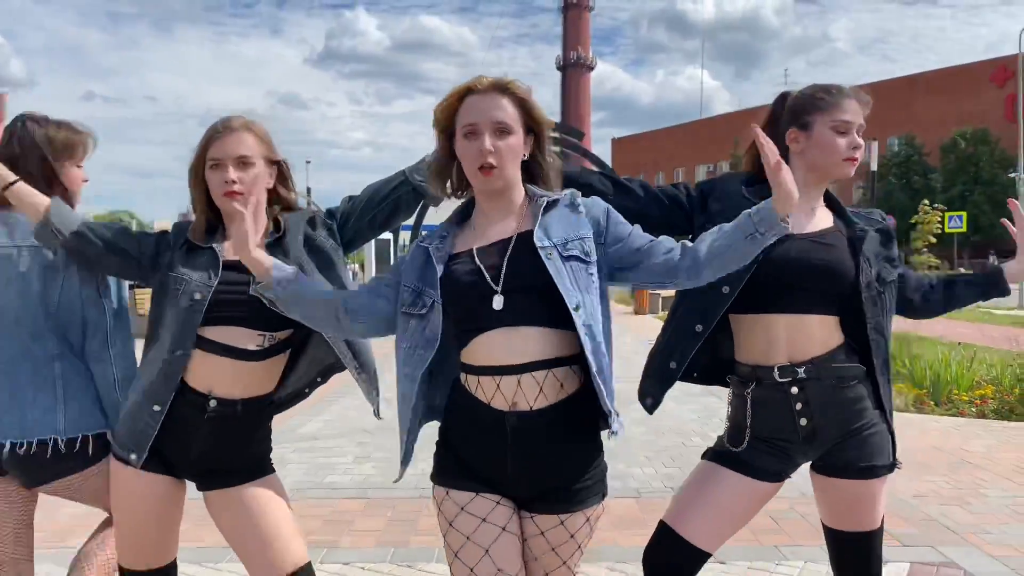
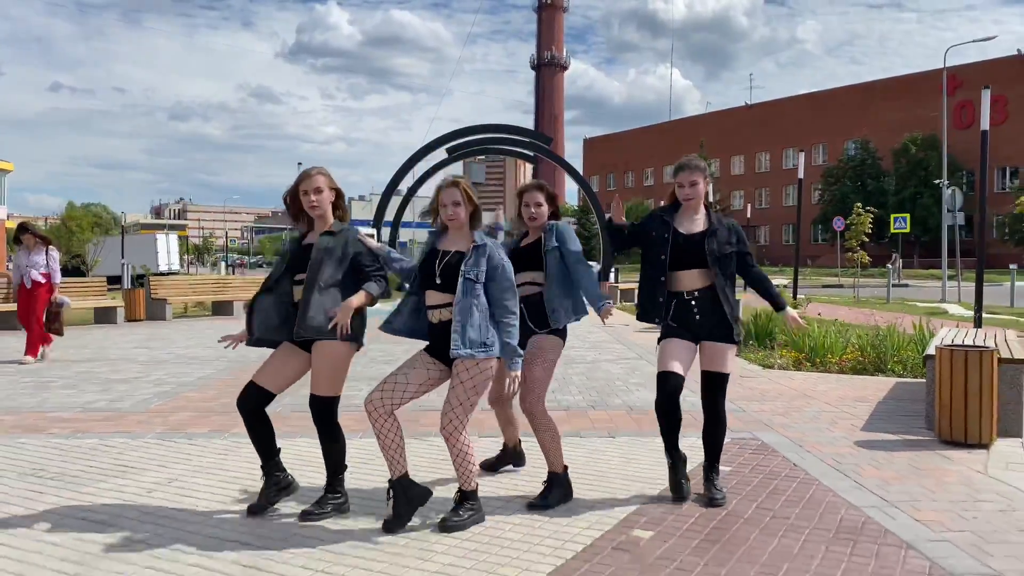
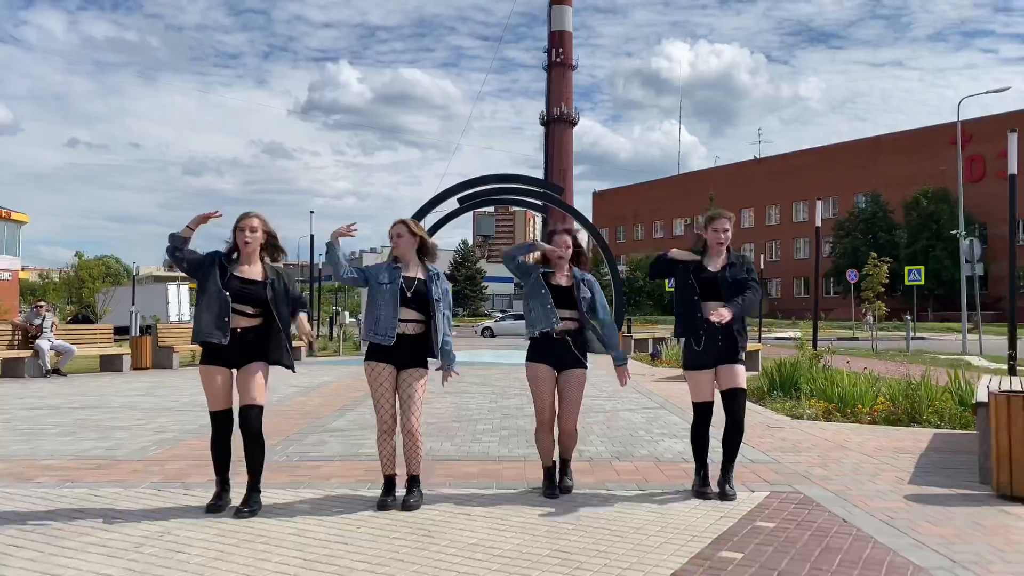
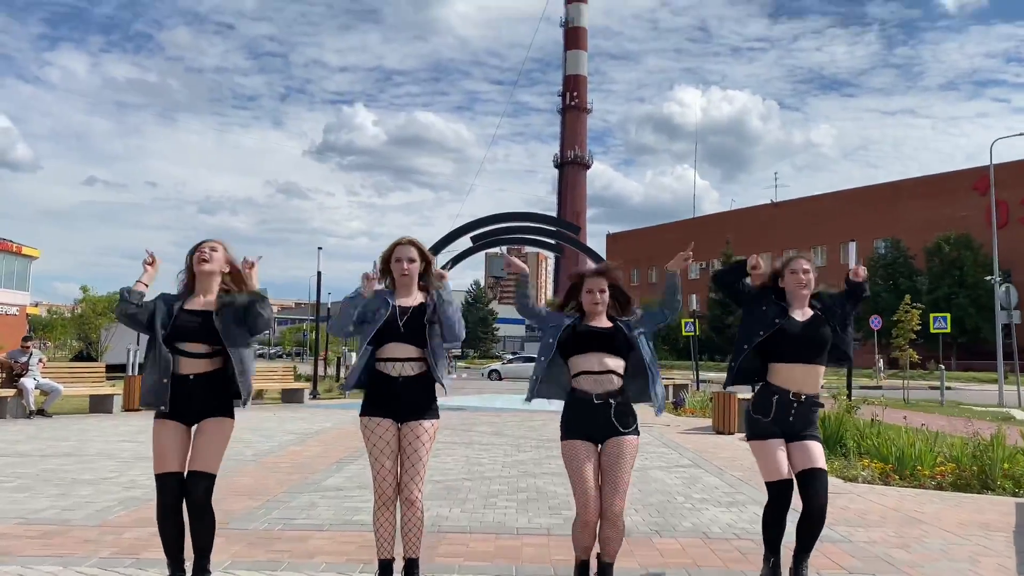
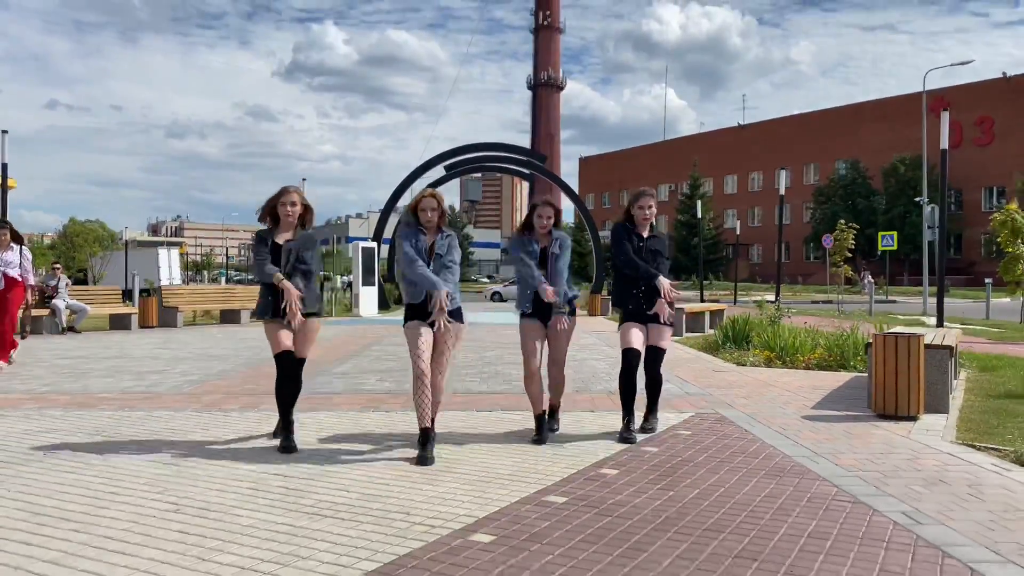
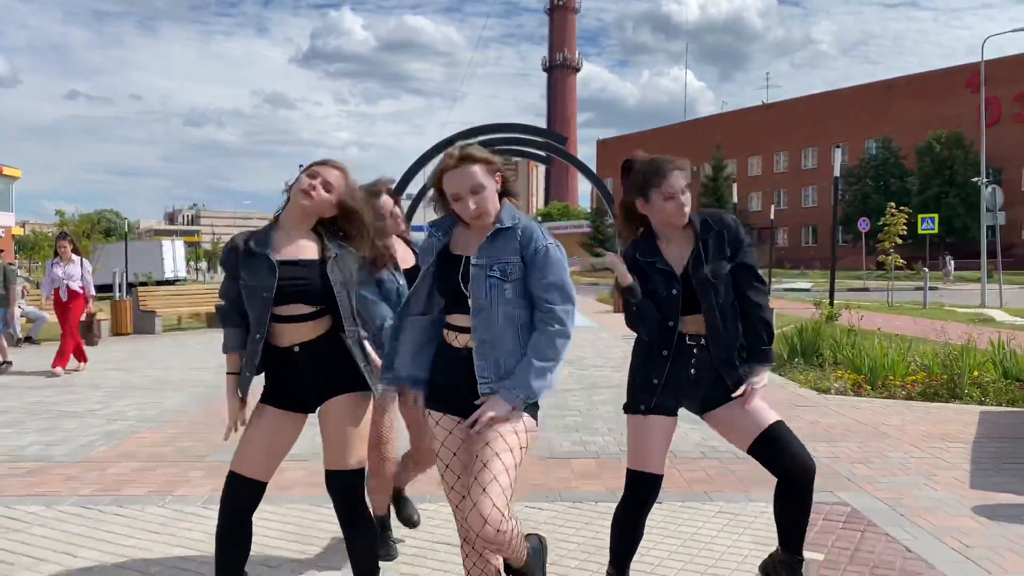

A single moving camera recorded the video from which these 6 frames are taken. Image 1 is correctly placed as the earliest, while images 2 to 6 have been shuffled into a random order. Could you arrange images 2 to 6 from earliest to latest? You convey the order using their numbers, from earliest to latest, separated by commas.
6, 2, 5, 3, 4
